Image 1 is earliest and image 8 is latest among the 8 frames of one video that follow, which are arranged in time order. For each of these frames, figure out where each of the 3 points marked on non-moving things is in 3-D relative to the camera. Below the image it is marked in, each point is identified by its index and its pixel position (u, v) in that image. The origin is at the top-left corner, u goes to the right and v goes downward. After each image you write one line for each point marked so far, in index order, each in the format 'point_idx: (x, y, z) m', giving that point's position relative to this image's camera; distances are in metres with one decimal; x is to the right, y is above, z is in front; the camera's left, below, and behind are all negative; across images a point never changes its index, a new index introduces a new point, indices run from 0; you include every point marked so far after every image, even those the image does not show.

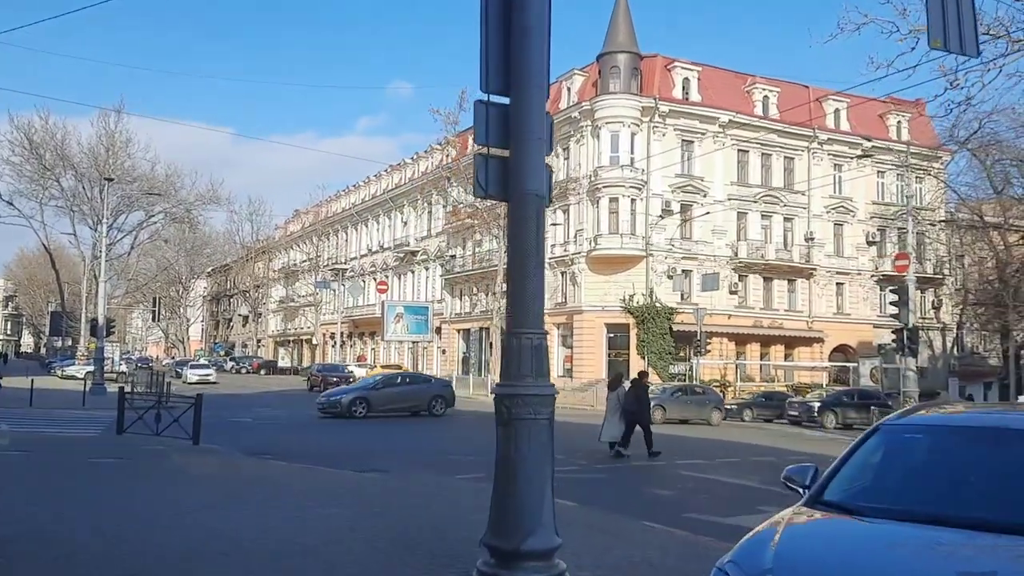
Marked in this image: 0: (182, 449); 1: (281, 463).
0: (-4.9, -2.5, +13.8) m
1: (-3.4, -2.6, +13.5) m
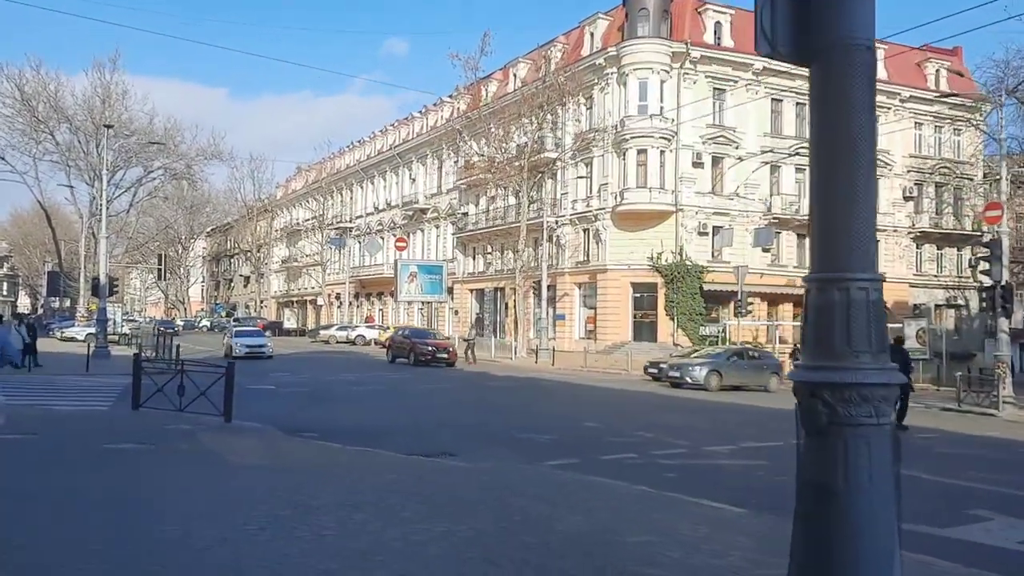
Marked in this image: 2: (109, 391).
0: (-3.8, -1.8, +11.5) m
1: (-2.3, -1.9, +11.2) m
2: (-8.4, -2.1, +19.0) m
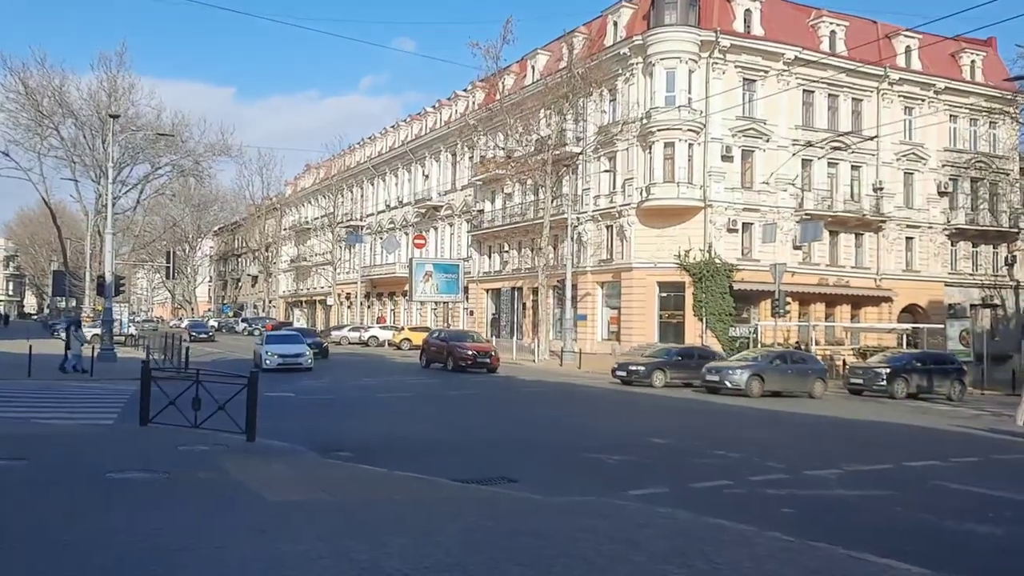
0: (-3.0, -1.8, +9.9) m
1: (-1.5, -1.9, +9.5) m
2: (-7.6, -2.1, +17.3) m
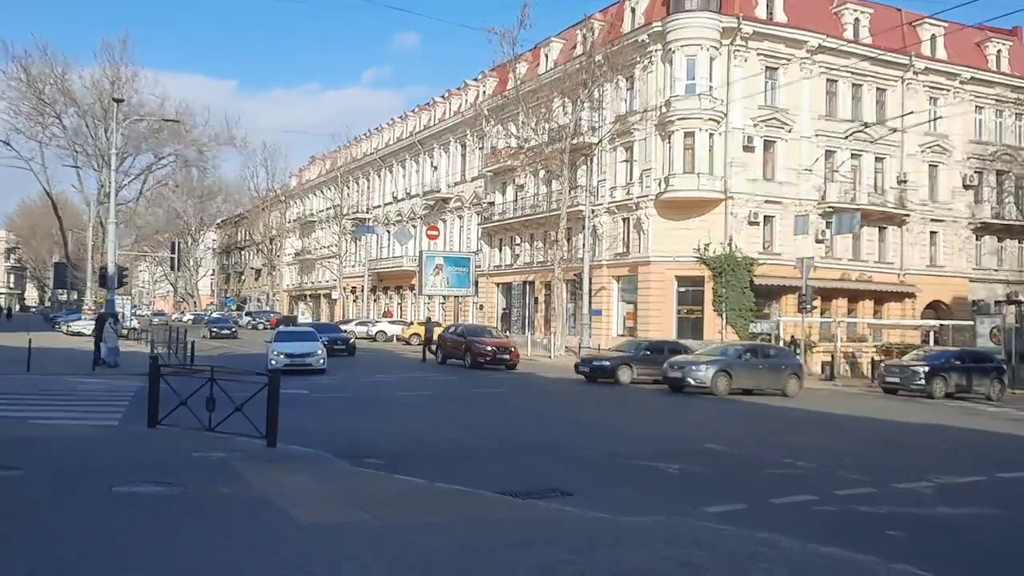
0: (-2.4, -1.6, +8.7) m
1: (-1.0, -1.7, +8.3) m
2: (-7.0, -1.9, +16.1) m
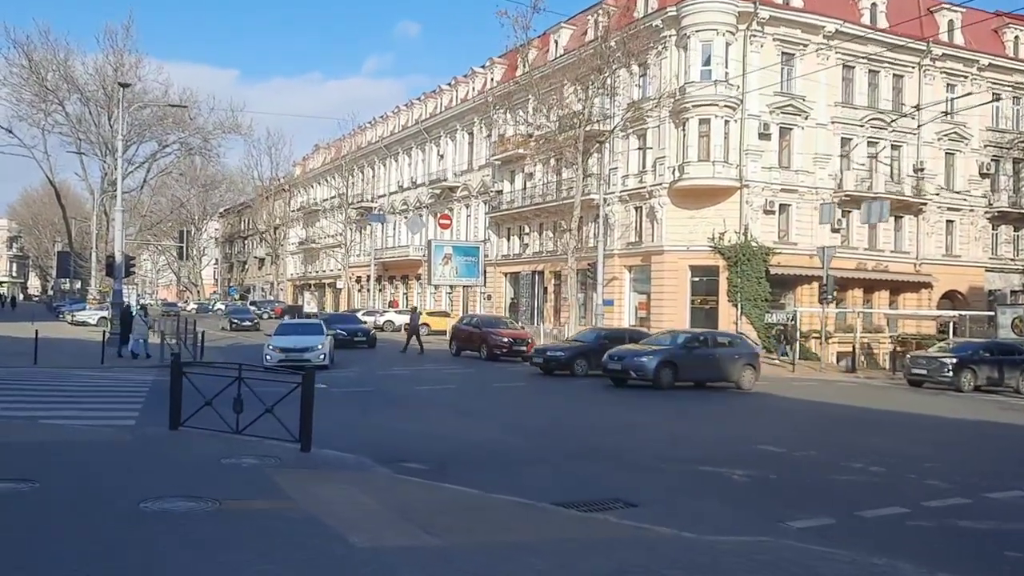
0: (-2.0, -1.6, +8.1) m
1: (-0.5, -1.7, +7.8) m
2: (-6.5, -1.7, +15.5) m
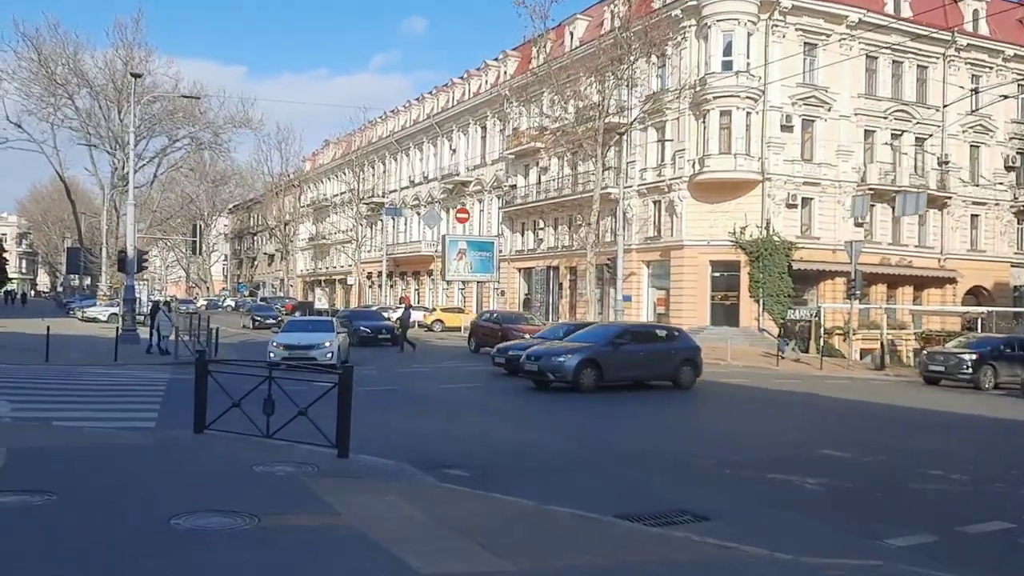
0: (-1.5, -1.5, +7.4) m
1: (0.0, -1.6, +7.1) m
2: (-6.0, -1.7, +14.9) m
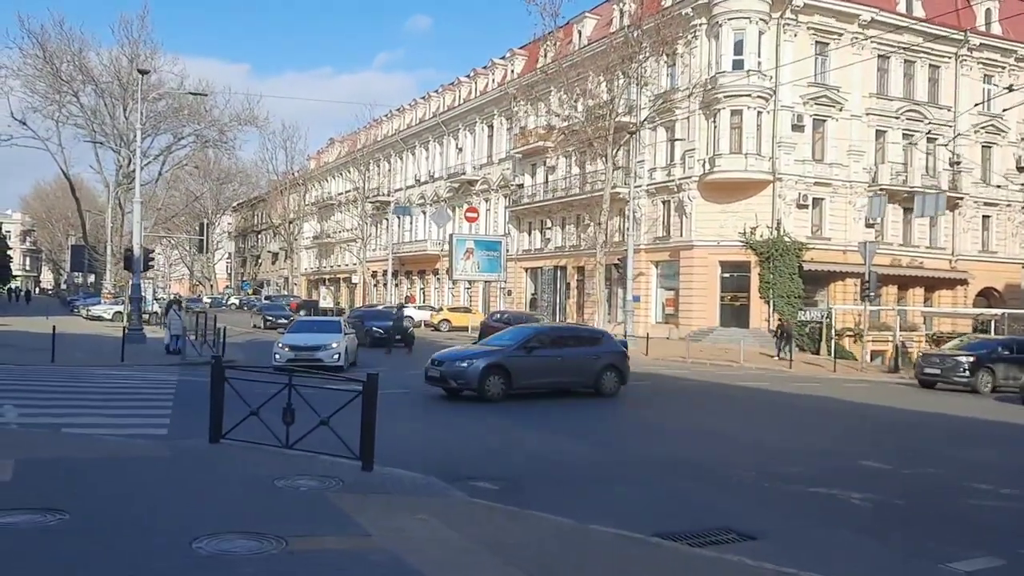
0: (-1.2, -1.6, +7.1) m
1: (+0.2, -1.7, +6.7) m
2: (-5.7, -1.7, +14.6) m
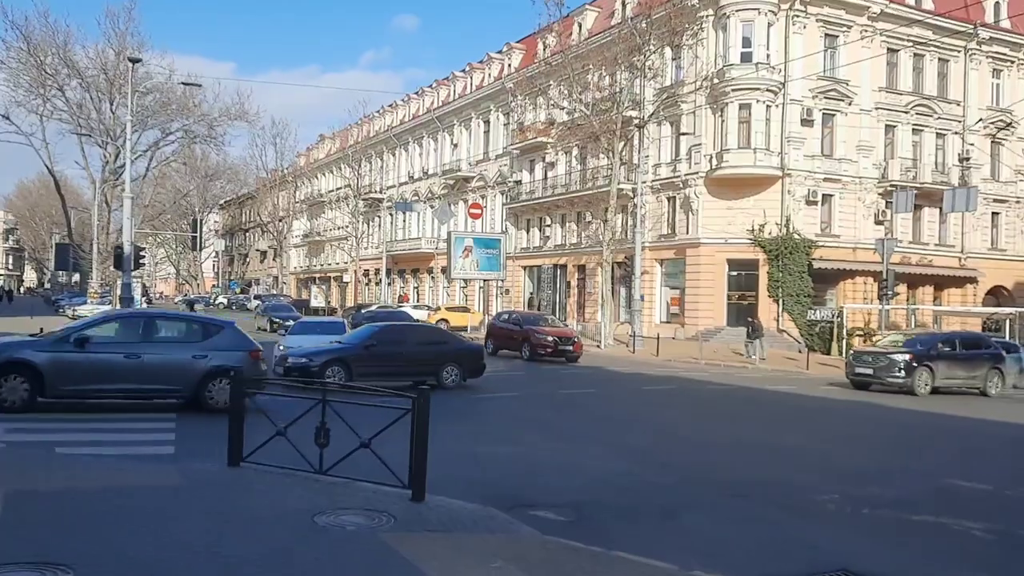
0: (-0.7, -1.5, +6.0) m
1: (+0.8, -1.7, +5.6) m
2: (-5.3, -1.7, +13.4) m
